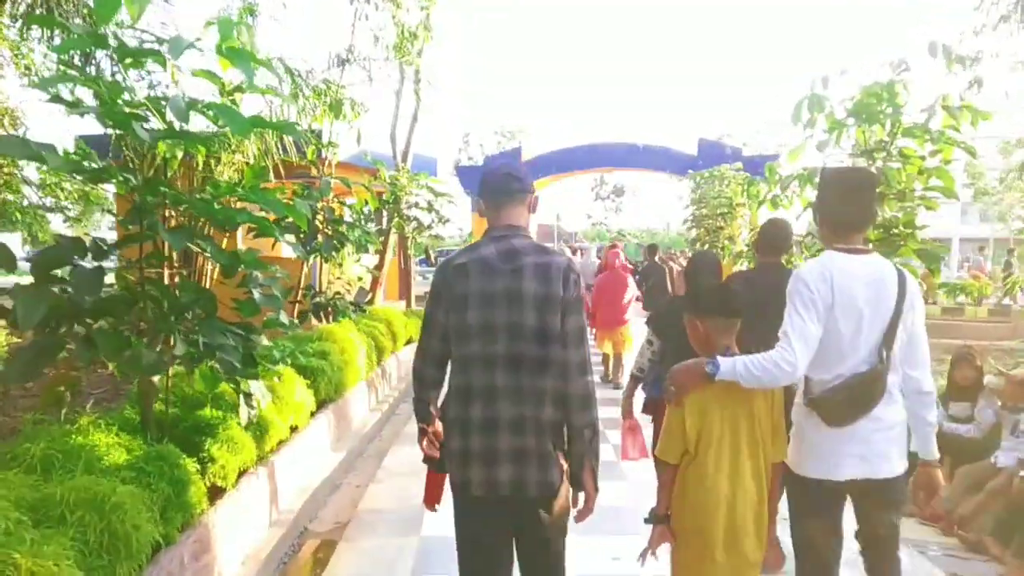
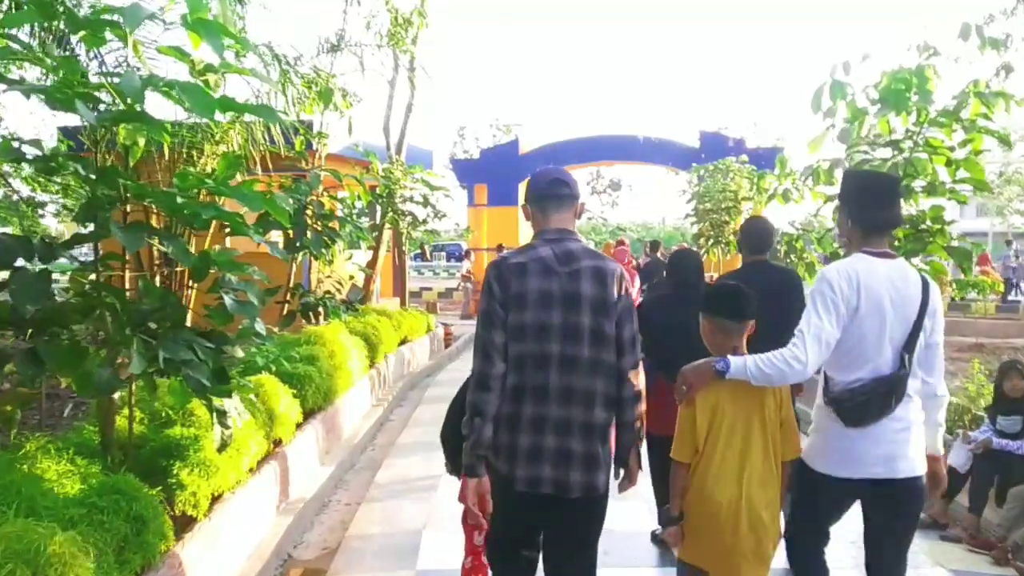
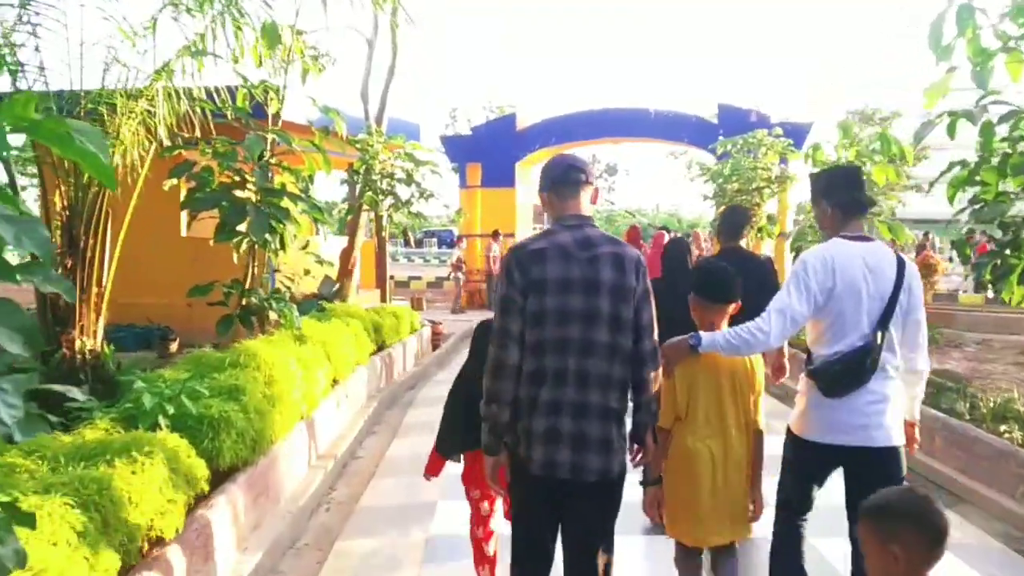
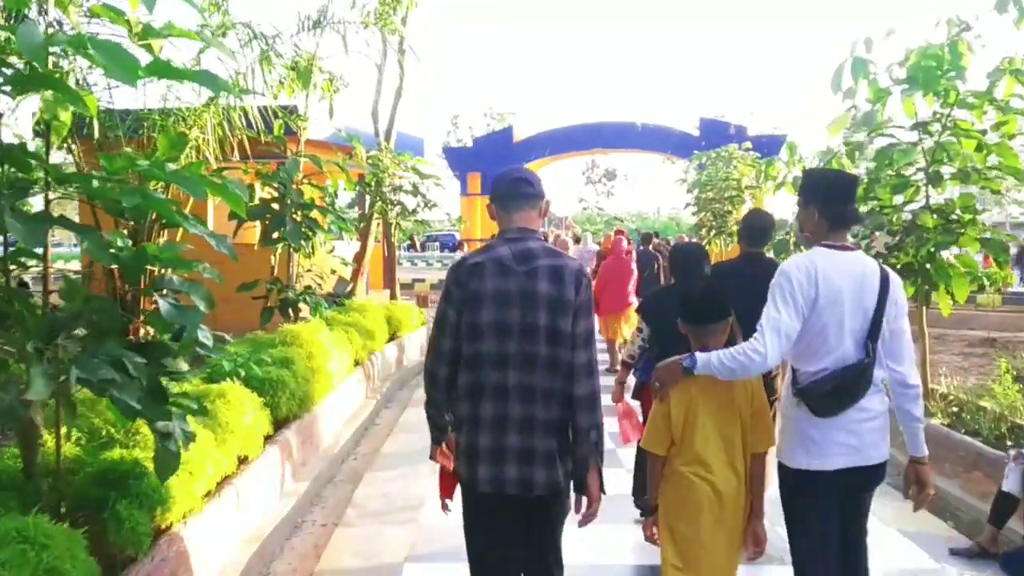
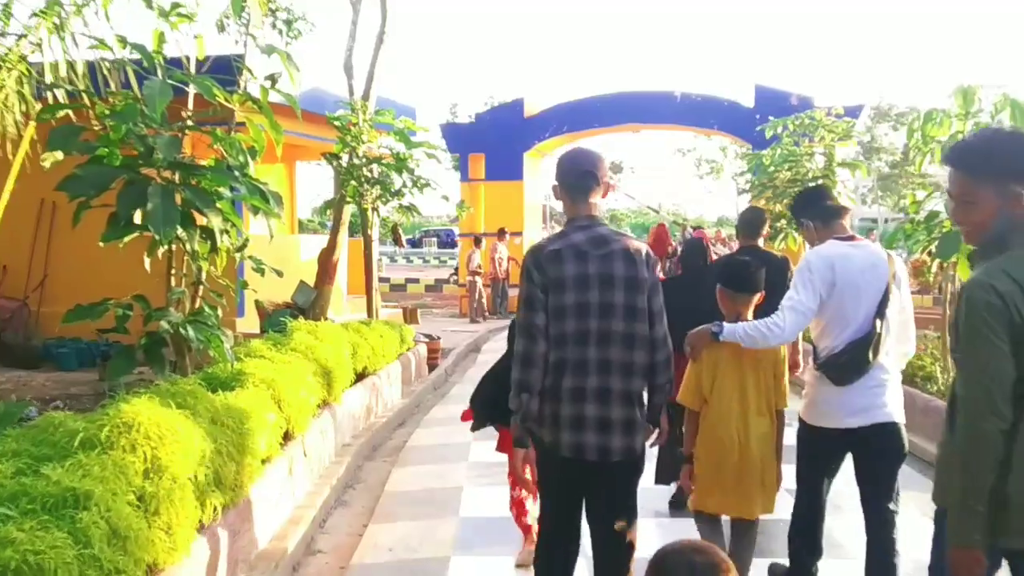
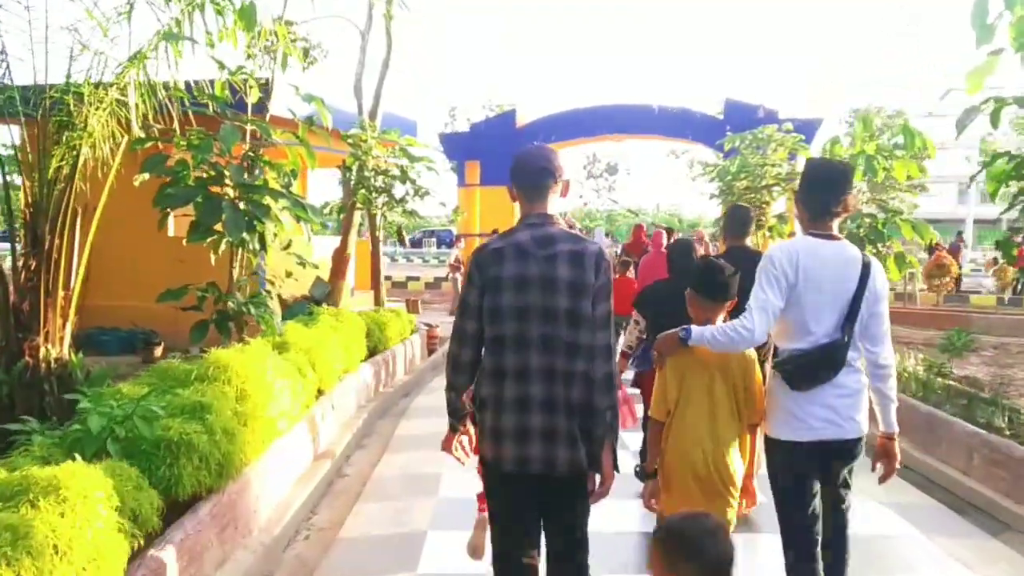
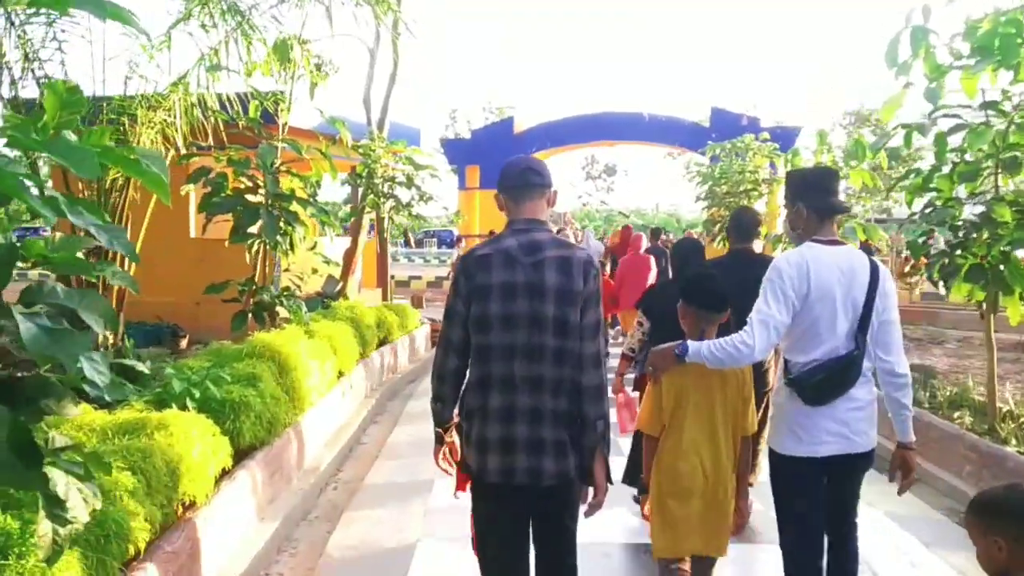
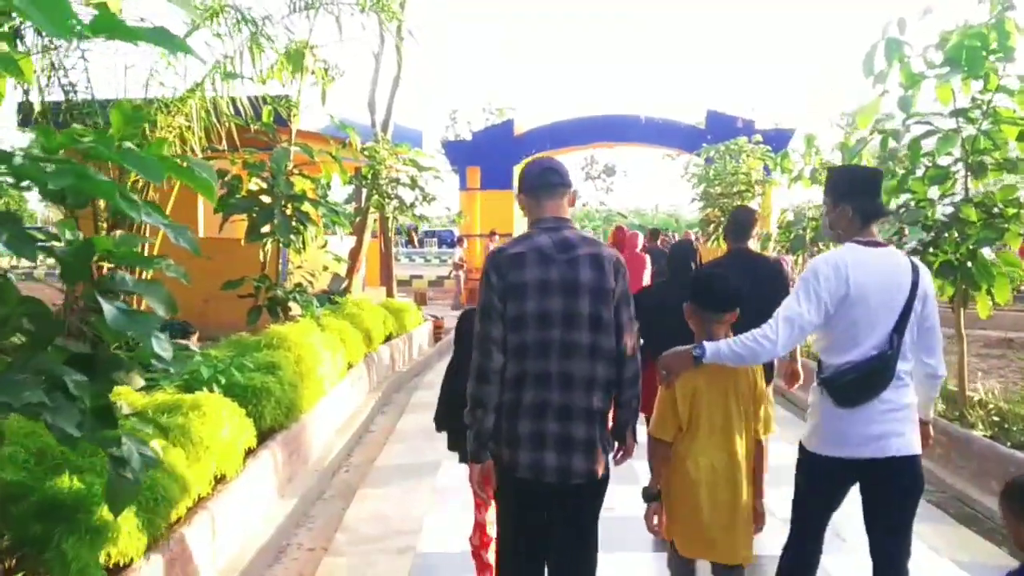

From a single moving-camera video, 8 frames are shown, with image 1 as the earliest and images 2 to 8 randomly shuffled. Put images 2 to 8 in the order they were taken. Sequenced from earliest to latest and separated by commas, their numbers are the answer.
2, 4, 8, 7, 3, 6, 5
